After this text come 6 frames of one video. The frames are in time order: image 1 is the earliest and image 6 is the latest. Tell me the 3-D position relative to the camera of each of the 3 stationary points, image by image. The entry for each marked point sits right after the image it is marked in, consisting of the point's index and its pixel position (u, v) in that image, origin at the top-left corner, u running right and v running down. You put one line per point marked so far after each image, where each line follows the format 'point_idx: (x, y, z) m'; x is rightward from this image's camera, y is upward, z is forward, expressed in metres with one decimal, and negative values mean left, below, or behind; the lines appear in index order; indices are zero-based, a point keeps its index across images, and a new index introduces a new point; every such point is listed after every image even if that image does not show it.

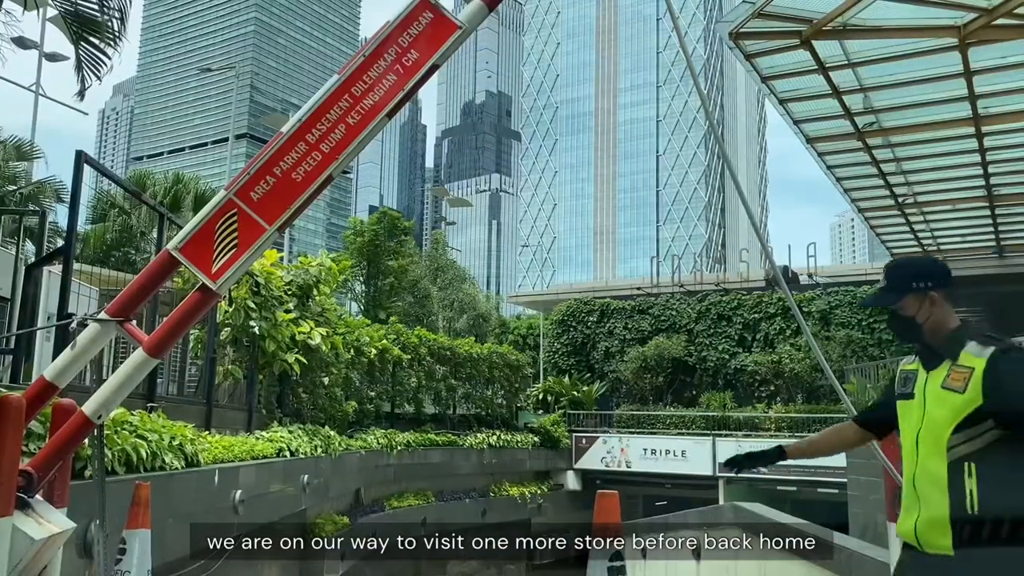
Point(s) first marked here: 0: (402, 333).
0: (-1.7, -0.7, +12.6) m
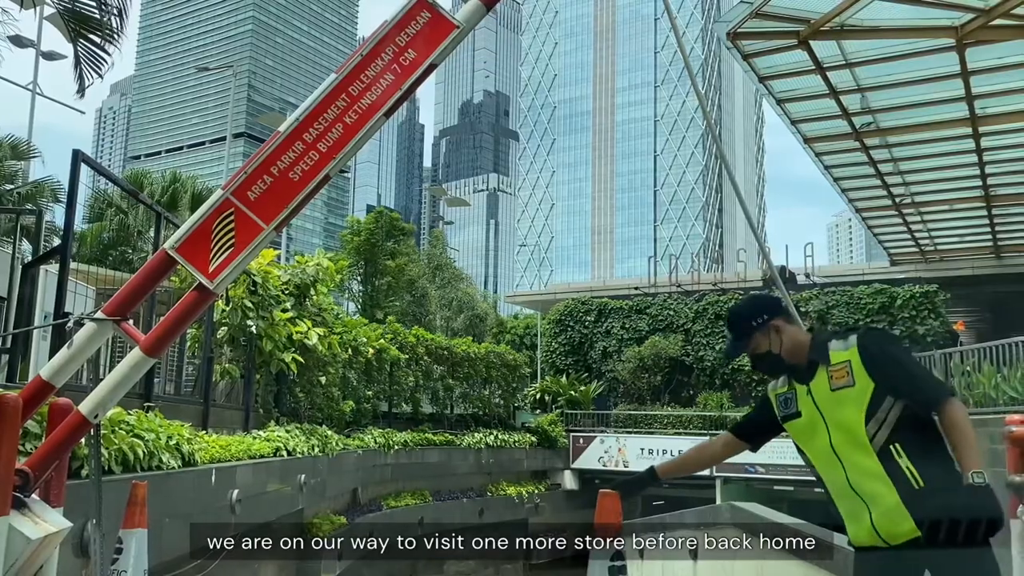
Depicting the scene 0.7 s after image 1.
0: (-1.8, -0.7, +12.6) m
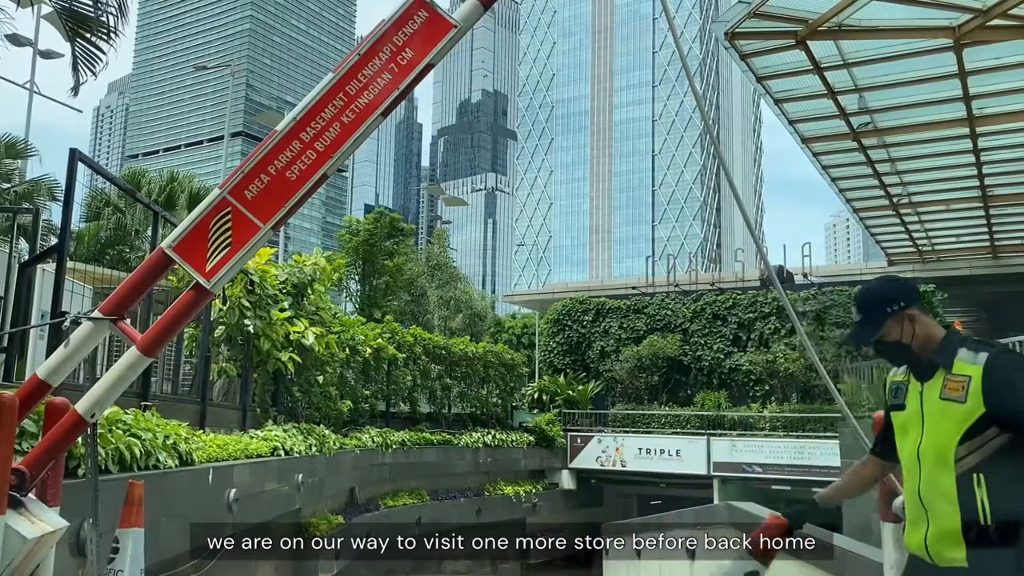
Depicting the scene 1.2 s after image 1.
0: (-1.8, -0.7, +12.6) m
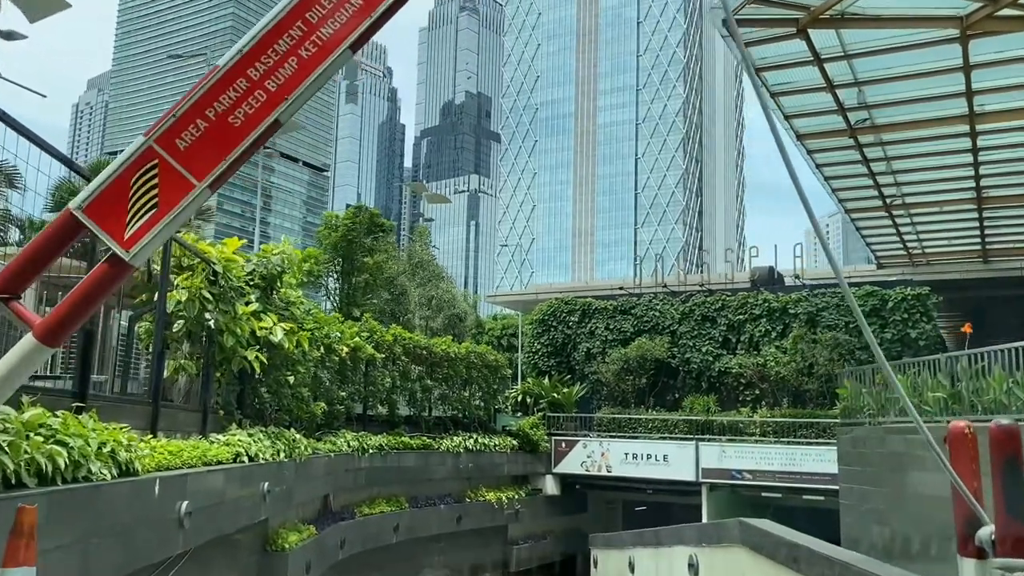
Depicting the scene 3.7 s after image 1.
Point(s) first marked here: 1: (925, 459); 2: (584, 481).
0: (-2.0, -0.6, +12.0) m
1: (+4.0, -1.7, +7.8) m
2: (+1.5, -3.9, +16.1) m
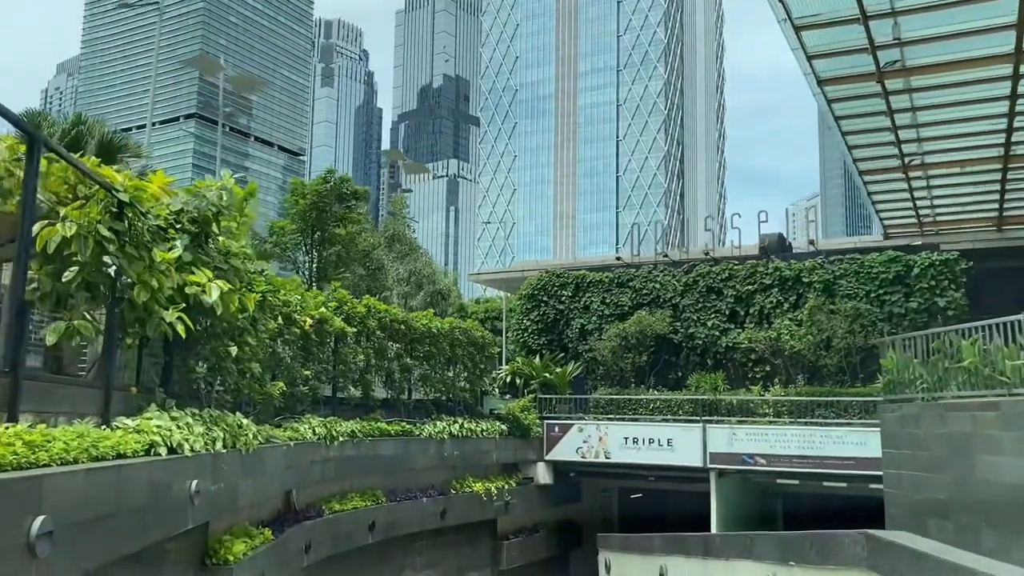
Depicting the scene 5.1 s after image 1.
0: (-2.2, -0.2, +10.5) m
1: (+4.0, -1.2, +6.5) m
2: (+1.2, -3.3, +14.7) m
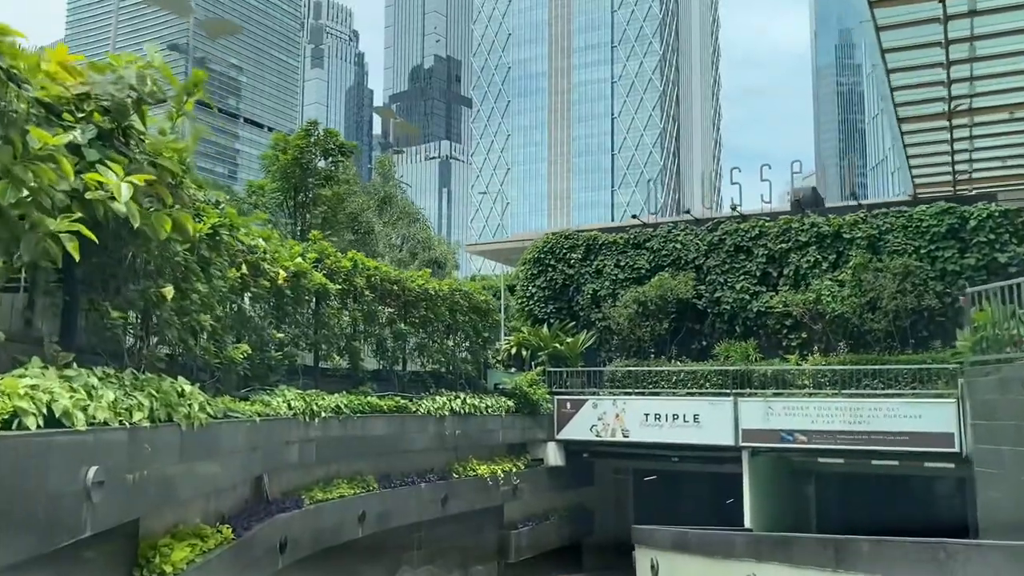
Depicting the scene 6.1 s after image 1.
0: (-2.0, +0.4, +8.9) m
1: (+4.2, -0.7, +5.0) m
2: (+1.4, -2.7, +13.3) m
